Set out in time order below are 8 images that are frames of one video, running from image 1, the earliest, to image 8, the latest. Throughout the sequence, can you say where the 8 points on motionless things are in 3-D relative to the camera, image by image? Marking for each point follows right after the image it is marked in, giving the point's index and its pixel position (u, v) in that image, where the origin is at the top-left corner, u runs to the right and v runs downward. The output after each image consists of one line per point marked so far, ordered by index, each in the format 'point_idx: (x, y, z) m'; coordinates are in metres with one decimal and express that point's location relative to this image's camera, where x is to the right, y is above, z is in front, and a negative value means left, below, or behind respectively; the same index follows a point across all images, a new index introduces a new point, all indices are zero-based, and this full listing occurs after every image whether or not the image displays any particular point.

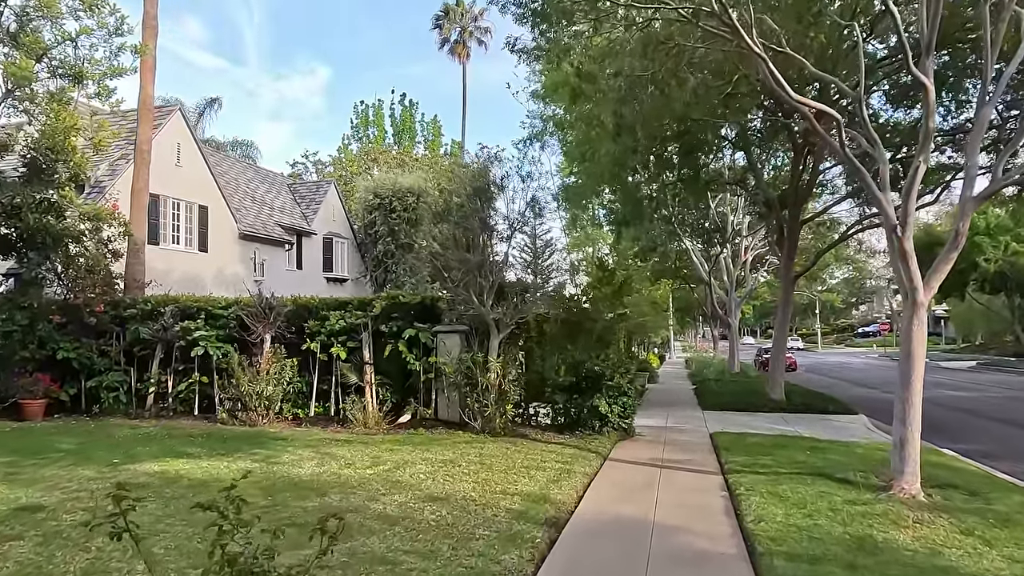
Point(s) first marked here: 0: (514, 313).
0: (+0.1, -0.4, +10.3) m
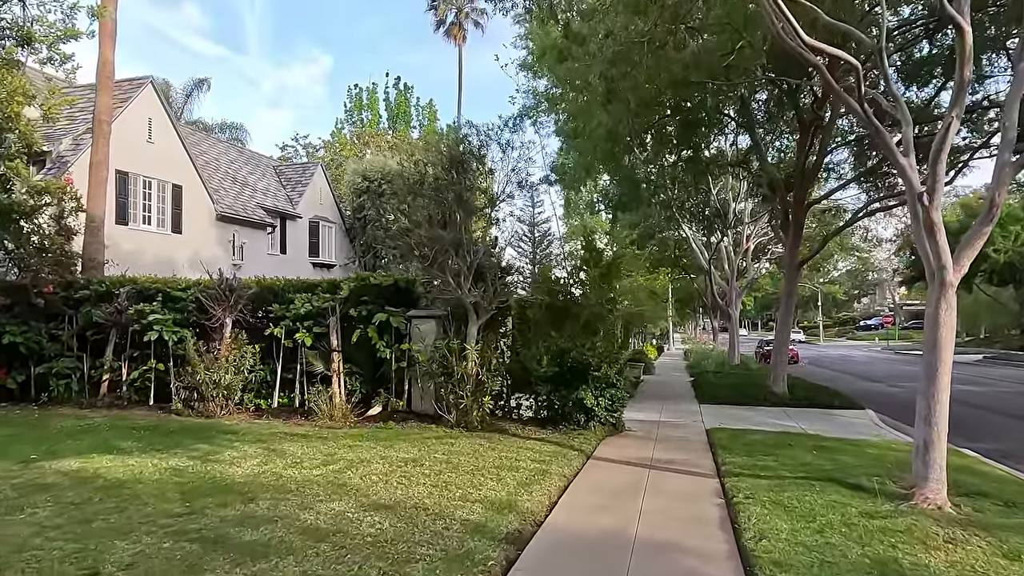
0: (-0.2, -0.1, +9.4) m
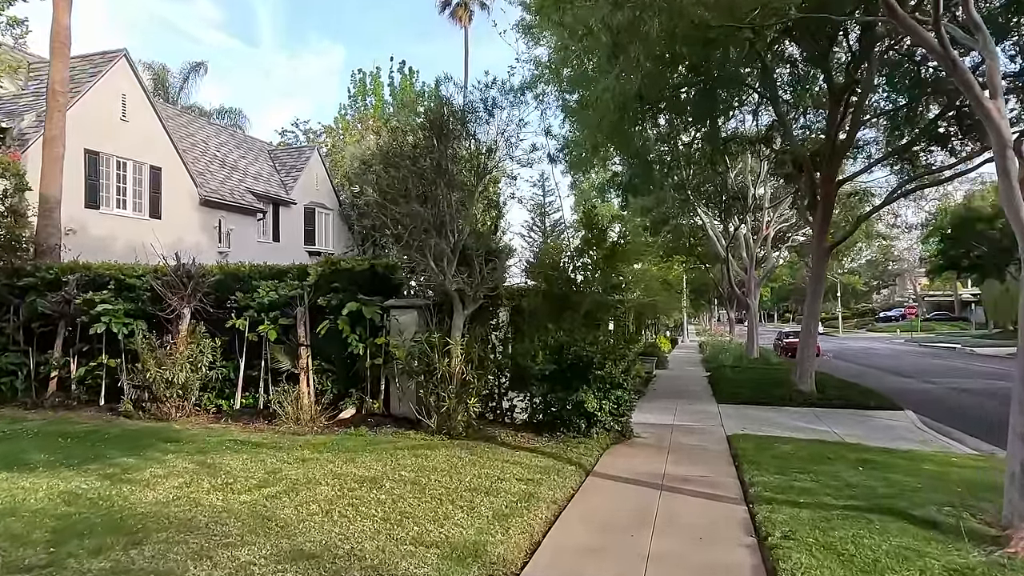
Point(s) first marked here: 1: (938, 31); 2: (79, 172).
0: (-0.3, +0.1, +8.2) m
1: (+3.3, +2.0, +5.1) m
2: (-9.2, +2.5, +13.9) m
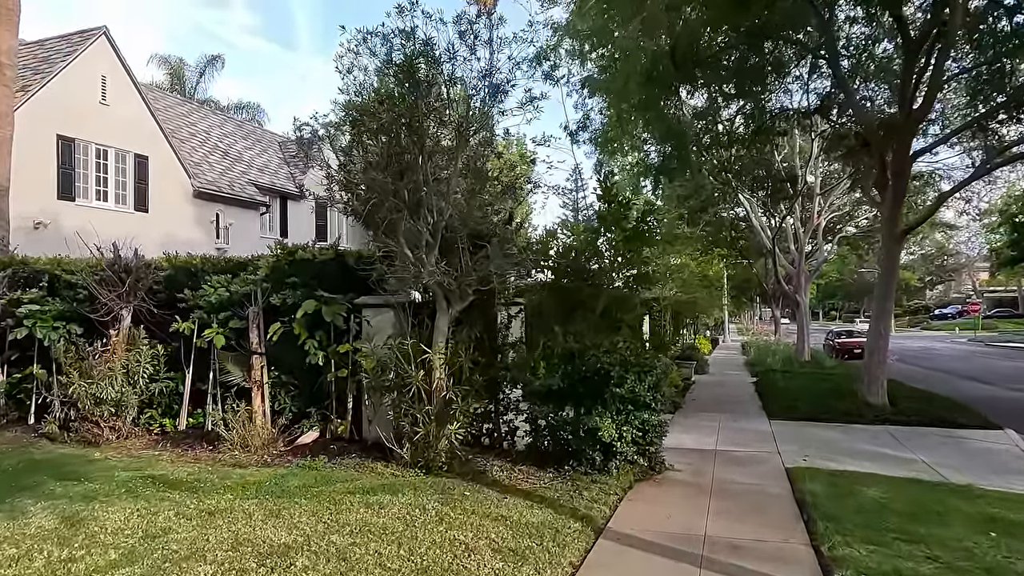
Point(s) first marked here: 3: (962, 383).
0: (-0.4, +0.2, +6.5) m
1: (+3.1, +2.1, +3.2) m
2: (-9.0, +2.5, +12.7) m
3: (+11.7, -2.5, +17.0) m
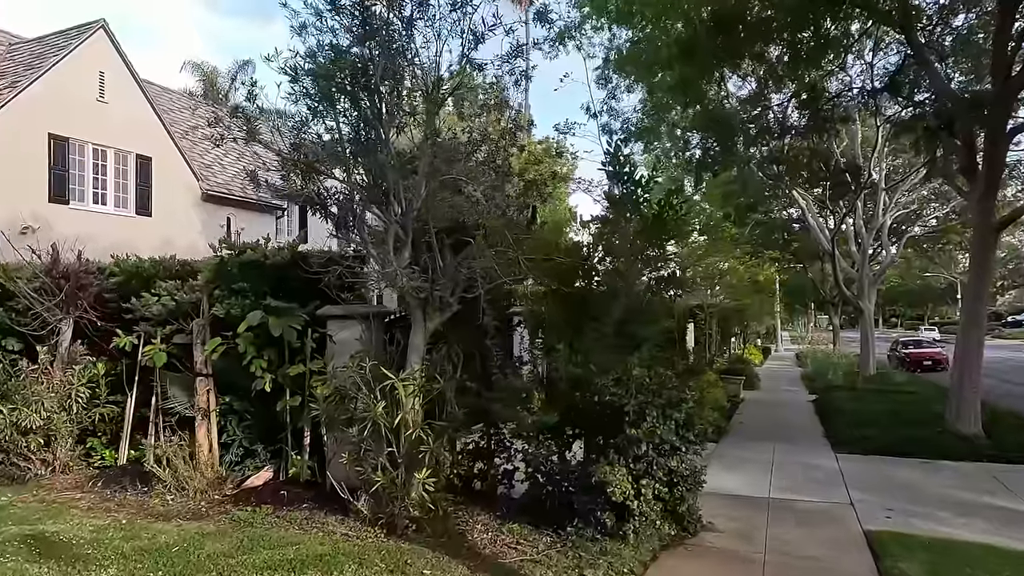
0: (-0.5, +0.1, +5.1) m
1: (+2.7, +2.1, +1.6) m
2: (-8.6, +2.3, +12.0) m
3: (+12.3, -2.6, +14.7) m
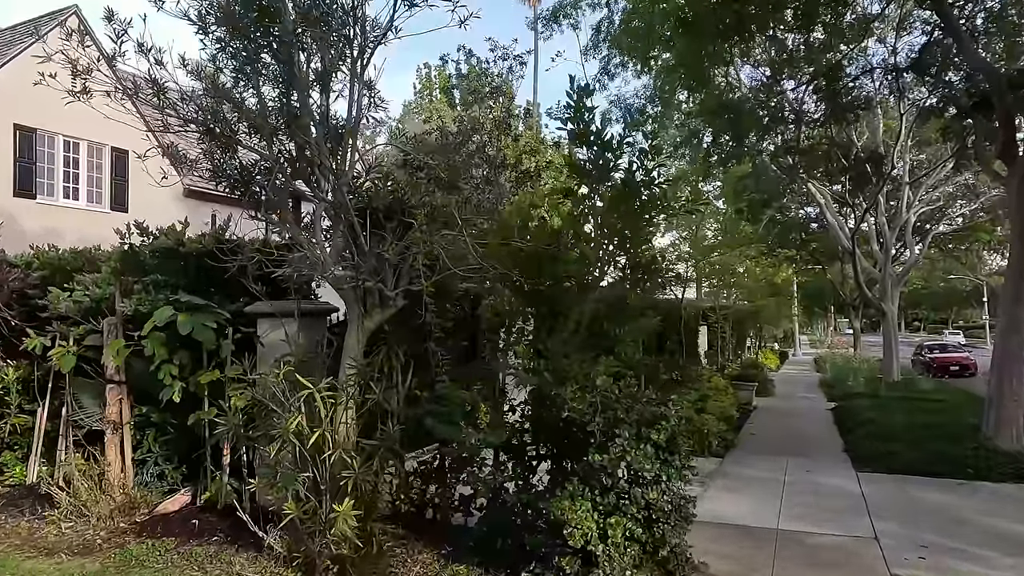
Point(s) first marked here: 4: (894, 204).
0: (-0.8, +0.2, +4.3) m
1: (+2.3, +2.1, +0.7) m
2: (-8.7, +2.3, +11.3) m
3: (+12.2, -2.6, +13.5) m
4: (+10.6, +2.4, +18.1) m
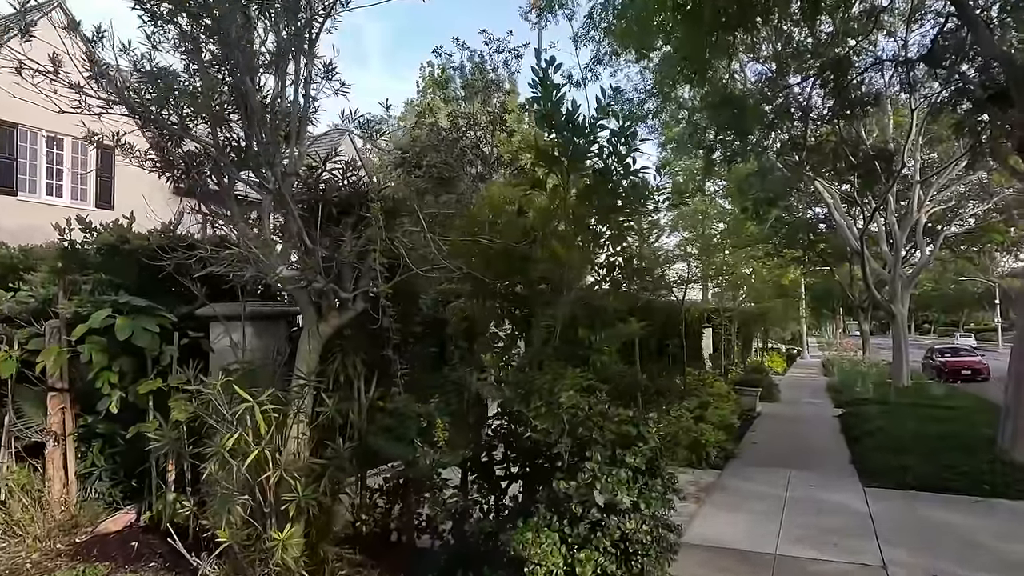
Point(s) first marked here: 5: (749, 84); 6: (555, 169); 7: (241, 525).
0: (-1.0, +0.1, +3.9) m
1: (+2.1, +2.1, +0.2) m
2: (-8.9, +2.3, +11.0) m
3: (+12.2, -2.6, +12.9) m
4: (+10.5, +2.3, +17.6) m
5: (+3.4, +2.9, +9.4) m
6: (+0.4, +0.7, +4.0) m
7: (-1.4, -1.3, +3.6) m
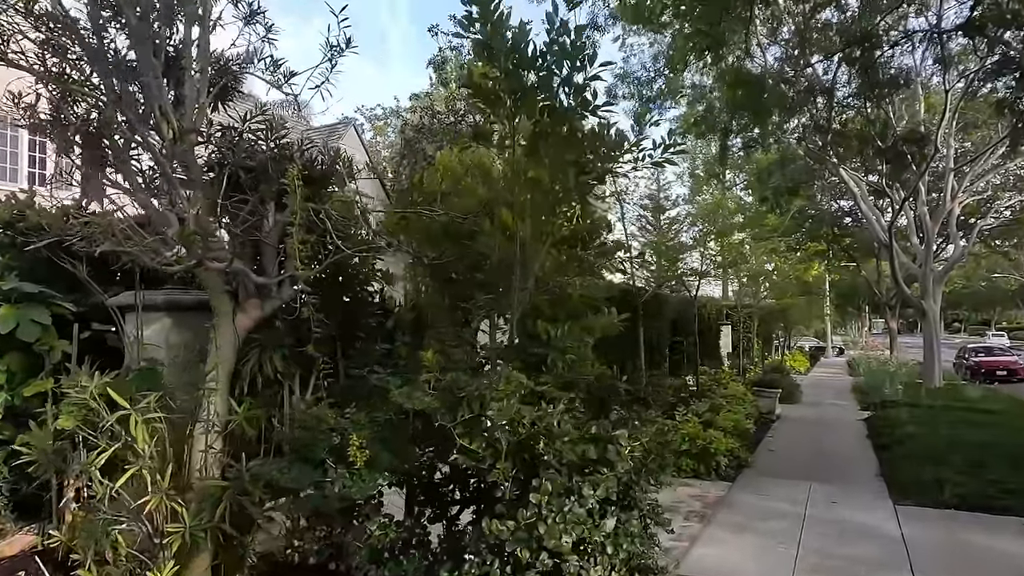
0: (-1.2, +0.2, +3.2) m
1: (+1.7, +2.2, -0.6) m
2: (-8.9, +2.5, +10.6) m
3: (+12.2, -2.5, +11.9) m
4: (+10.7, +2.5, +16.5) m
5: (+3.4, +3.0, +8.6) m
6: (+0.1, +0.8, +3.2) m
7: (-1.7, -1.2, +2.9) m
